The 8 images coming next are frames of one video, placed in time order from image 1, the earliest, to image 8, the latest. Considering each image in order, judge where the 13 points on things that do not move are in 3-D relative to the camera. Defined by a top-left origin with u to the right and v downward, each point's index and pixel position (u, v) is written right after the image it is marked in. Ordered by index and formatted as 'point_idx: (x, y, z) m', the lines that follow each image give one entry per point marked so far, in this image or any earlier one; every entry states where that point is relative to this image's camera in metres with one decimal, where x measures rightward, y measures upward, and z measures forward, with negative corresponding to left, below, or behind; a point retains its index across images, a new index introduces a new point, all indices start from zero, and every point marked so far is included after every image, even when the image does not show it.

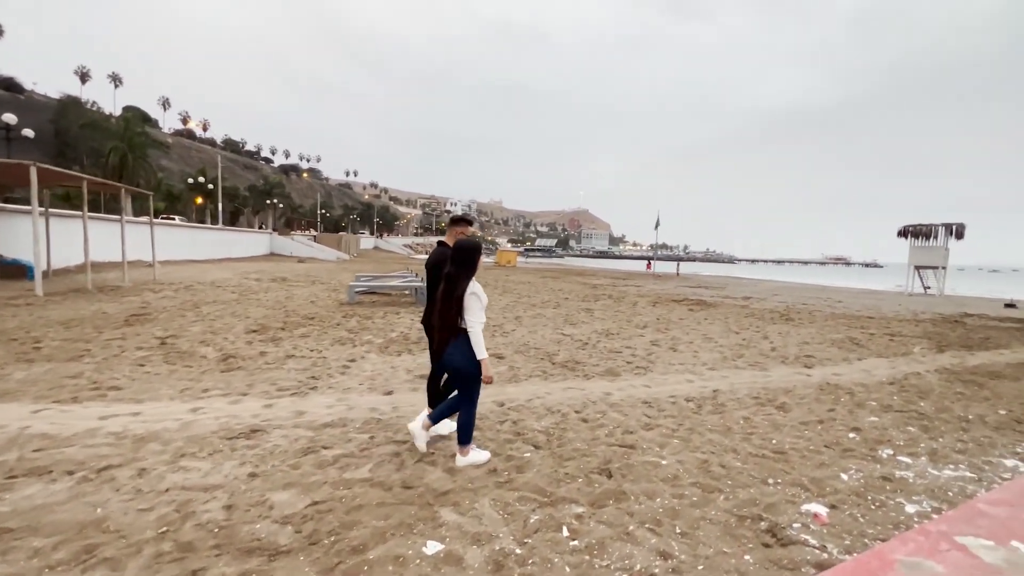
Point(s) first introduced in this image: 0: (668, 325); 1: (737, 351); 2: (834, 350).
0: (+3.6, -0.9, +10.3) m
1: (+3.8, -1.1, +7.7) m
2: (+5.8, -1.1, +8.1) m
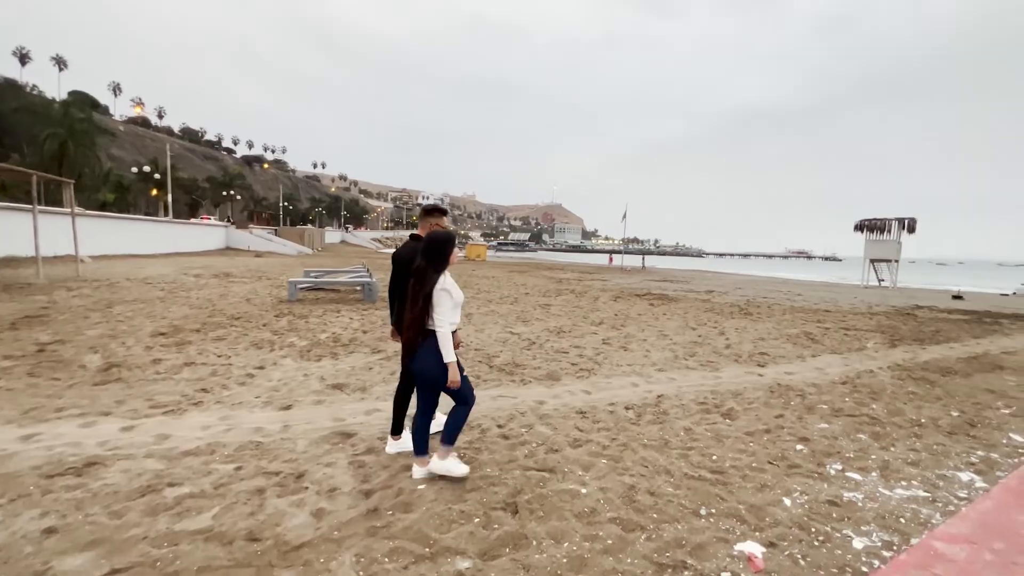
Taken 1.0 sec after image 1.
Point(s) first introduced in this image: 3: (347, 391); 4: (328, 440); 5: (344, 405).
0: (+2.5, -0.7, +9.9) m
1: (+2.9, -1.0, +7.3) m
2: (+4.9, -1.0, +7.9) m
3: (-1.7, -1.1, +4.6) m
4: (-1.4, -1.2, +3.5) m
5: (-1.6, -1.1, +4.2) m
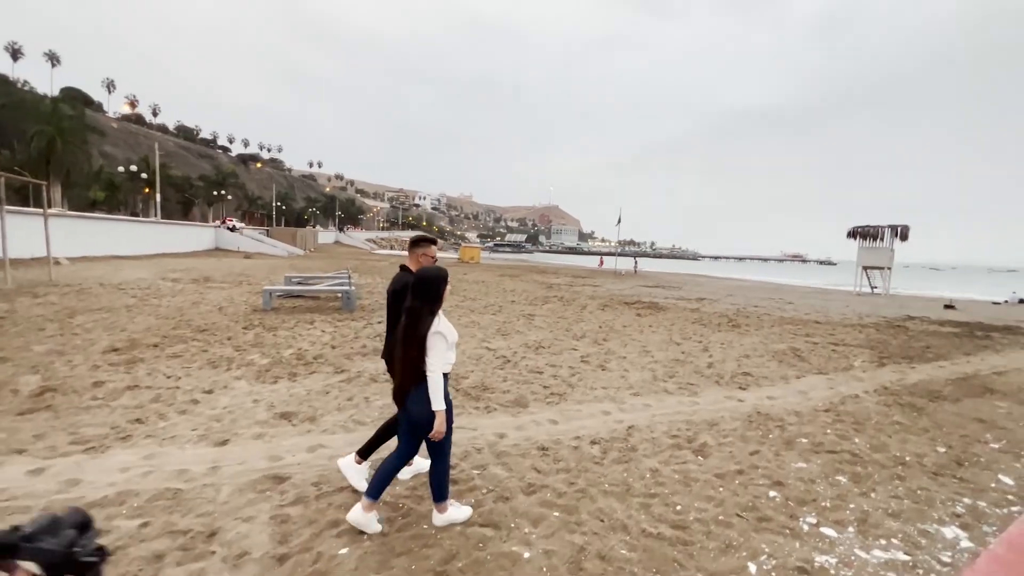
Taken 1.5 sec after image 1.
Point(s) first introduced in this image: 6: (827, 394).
0: (+2.1, -1.0, +9.6) m
1: (+2.5, -1.3, +7.0) m
2: (+4.5, -1.3, +7.6) m
3: (-2.1, -1.3, +4.3) m
4: (-1.8, -1.4, +3.2) m
5: (-2.0, -1.3, +3.9) m
6: (+4.2, -1.4, +6.0) m
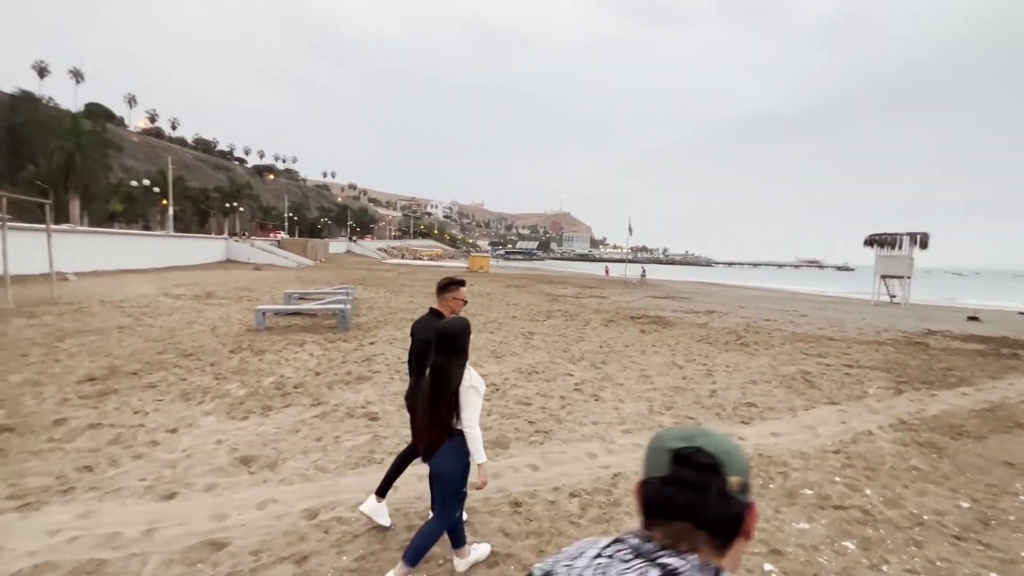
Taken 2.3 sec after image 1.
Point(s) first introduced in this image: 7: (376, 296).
0: (+2.0, -1.4, +9.2) m
1: (+2.3, -1.6, +6.6) m
2: (+4.3, -1.7, +7.2) m
3: (-2.3, -1.6, +4.0) m
4: (-2.1, -1.7, +2.9) m
5: (-2.2, -1.7, +3.6) m
6: (+4.0, -1.8, +5.6) m
7: (-5.8, -0.4, +19.0) m
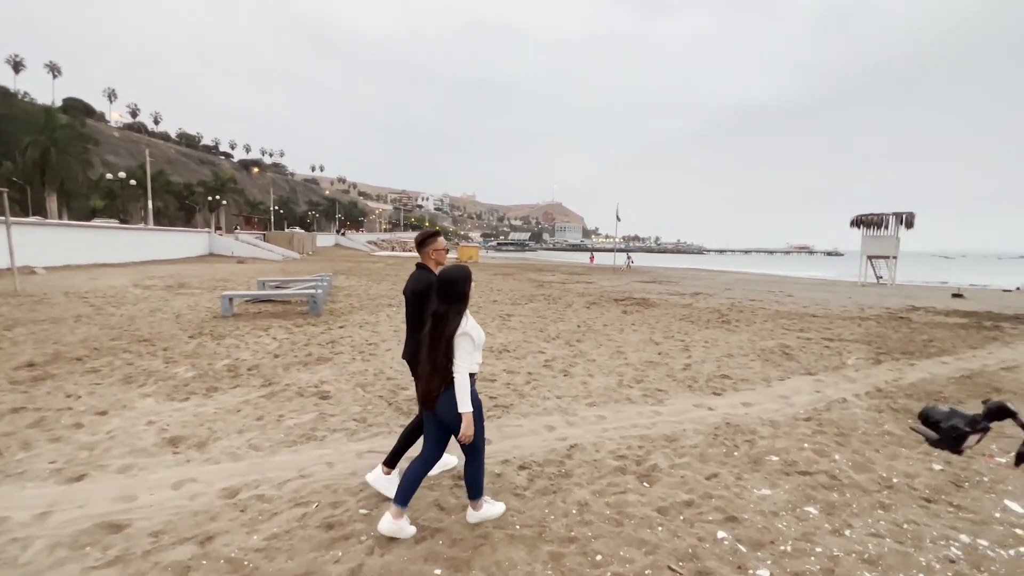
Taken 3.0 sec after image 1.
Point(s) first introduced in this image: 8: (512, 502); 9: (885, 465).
0: (+1.5, -0.9, +9.0) m
1: (+1.8, -1.2, +6.4) m
2: (+3.8, -1.2, +6.9) m
3: (-2.8, -1.3, +3.7) m
4: (-2.5, -1.5, +2.6) m
5: (-2.7, -1.4, +3.3) m
6: (+3.6, -1.3, +5.4) m
7: (-6.5, +0.1, +18.7) m
8: (0.0, -1.5, +3.1) m
9: (+3.1, -1.5, +3.7) m
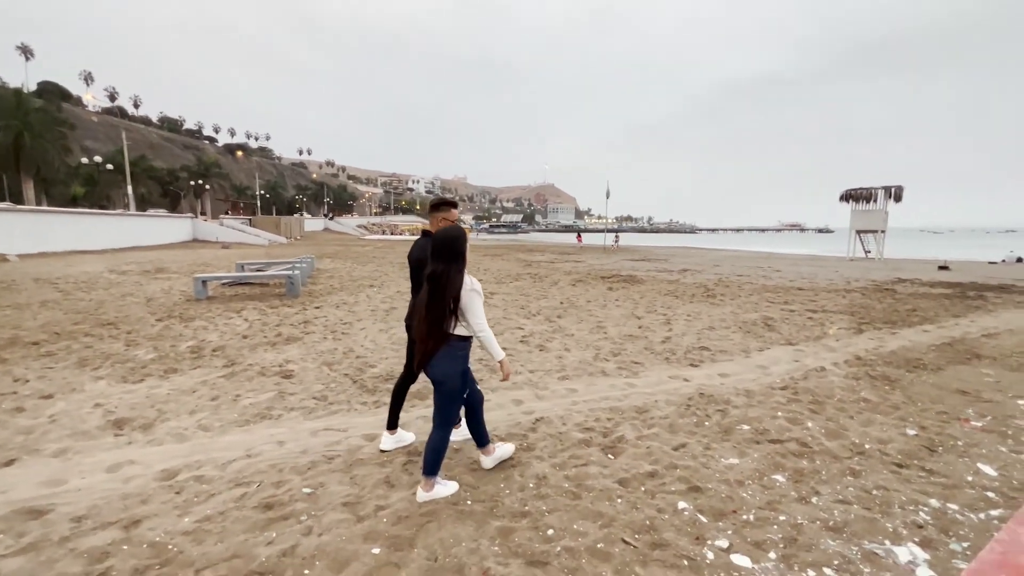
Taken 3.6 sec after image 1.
0: (+1.1, -0.5, +8.8) m
1: (+1.5, -0.8, +6.2) m
2: (+3.5, -0.7, +6.8) m
3: (-3.1, -1.1, +3.5) m
4: (-2.8, -1.3, +2.4) m
5: (-3.0, -1.2, +3.1) m
6: (+3.3, -0.9, +5.3) m
7: (-7.1, +0.8, +18.3) m
8: (-0.3, -1.2, +2.9) m
9: (+2.8, -1.1, +3.6) m
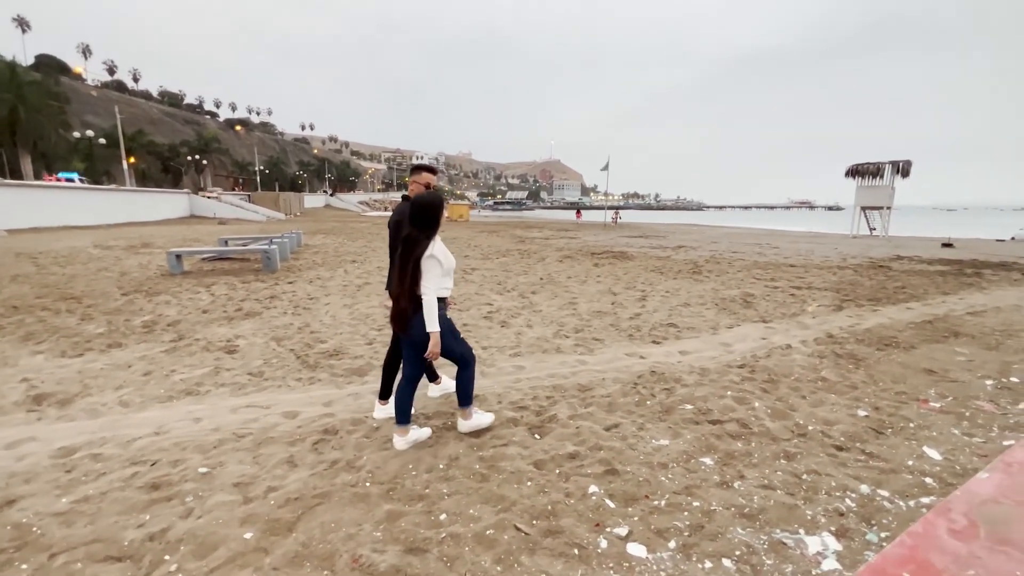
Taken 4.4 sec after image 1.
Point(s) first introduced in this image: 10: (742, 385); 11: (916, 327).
0: (+0.6, 0.0, +8.6) m
1: (+1.0, -0.5, +6.0) m
2: (+3.0, -0.4, +6.6) m
3: (-3.6, -0.9, +3.4) m
4: (-3.4, -1.1, +2.3) m
5: (-3.5, -1.0, +3.0) m
6: (+2.7, -0.6, +5.1) m
7: (-7.4, +1.8, +18.2) m
8: (-0.8, -1.1, +2.8) m
9: (+2.2, -0.9, +3.4) m
10: (+2.0, -0.8, +3.9) m
11: (+5.3, -0.5, +5.8) m
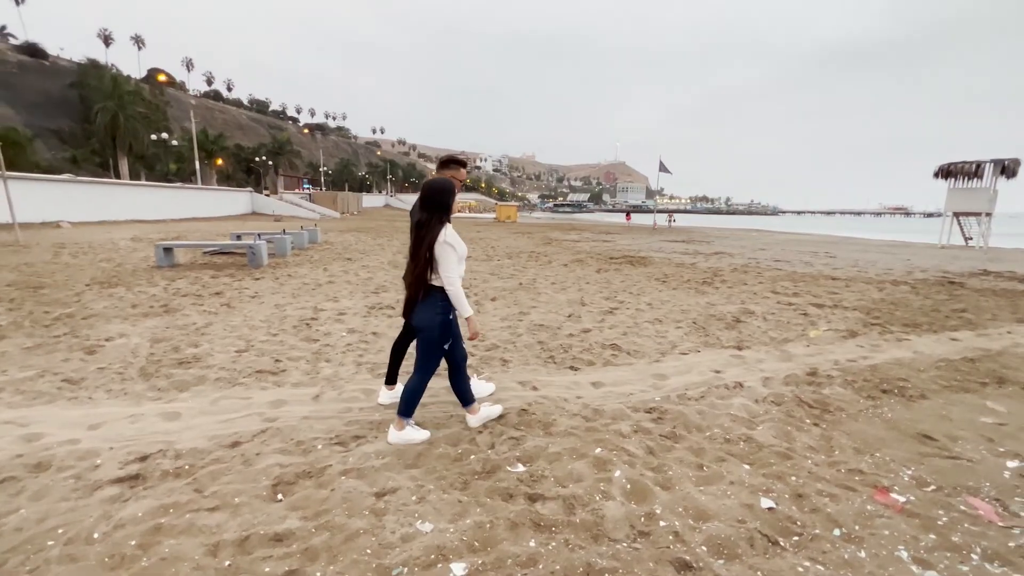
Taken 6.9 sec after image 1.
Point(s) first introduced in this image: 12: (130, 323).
0: (0.0, -0.1, +7.7) m
1: (0.0, -0.6, +5.1) m
2: (+2.1, -0.5, +5.4) m
3: (-4.9, -0.8, +3.1) m
4: (-4.8, -1.0, +2.0) m
5: (-4.9, -0.9, +2.7) m
6: (+1.6, -0.8, +3.9) m
7: (-6.6, +1.9, +18.2) m
8: (-2.2, -1.1, +2.1) m
9: (+0.9, -1.1, +2.3) m
10: (+0.7, -1.0, +2.9) m
11: (+4.2, -0.8, +4.4) m
12: (-4.6, -0.4, +5.4) m
